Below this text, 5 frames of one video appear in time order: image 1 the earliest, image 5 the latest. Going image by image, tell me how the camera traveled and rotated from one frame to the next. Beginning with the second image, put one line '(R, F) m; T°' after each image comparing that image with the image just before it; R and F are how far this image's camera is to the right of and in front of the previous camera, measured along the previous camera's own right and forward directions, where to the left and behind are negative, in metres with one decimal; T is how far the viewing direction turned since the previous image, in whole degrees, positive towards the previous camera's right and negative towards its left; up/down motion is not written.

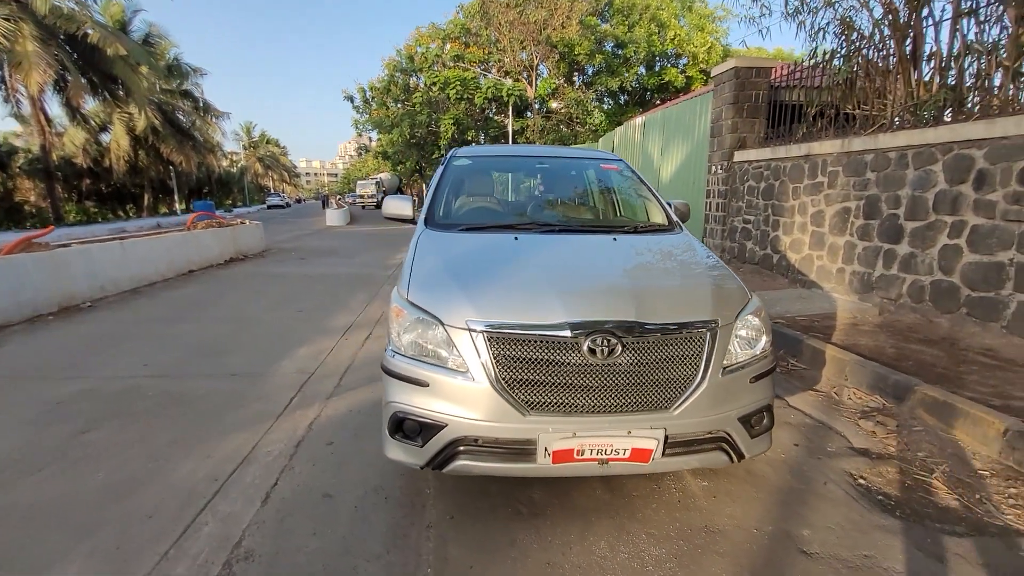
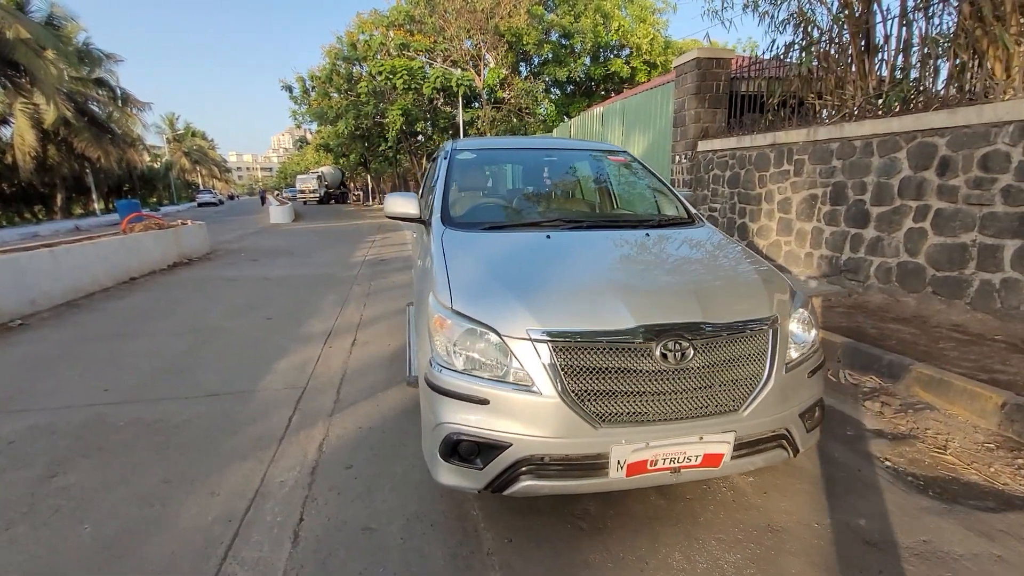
(-0.4, +0.2) m; +6°
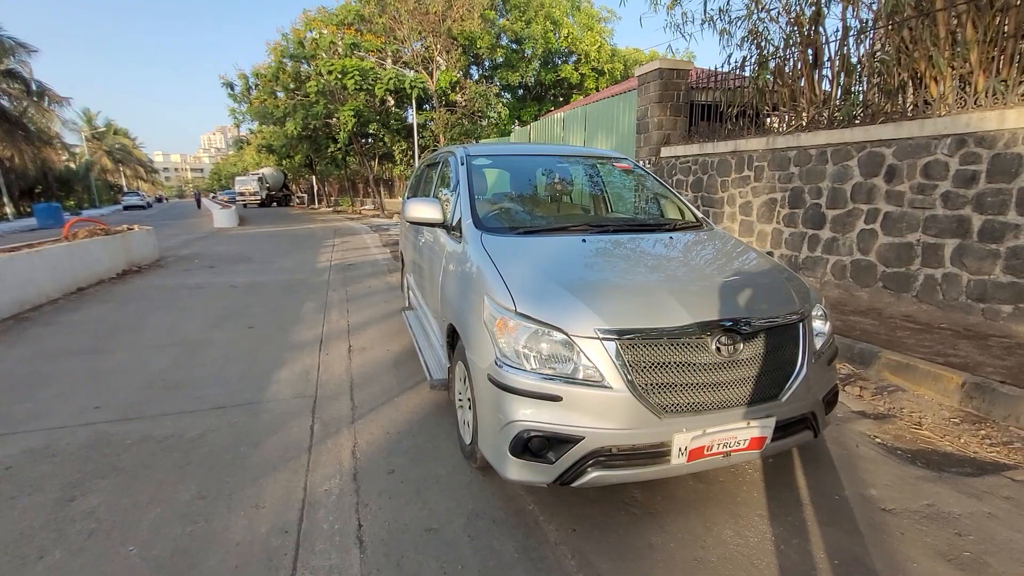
(-0.5, -0.1) m; +6°
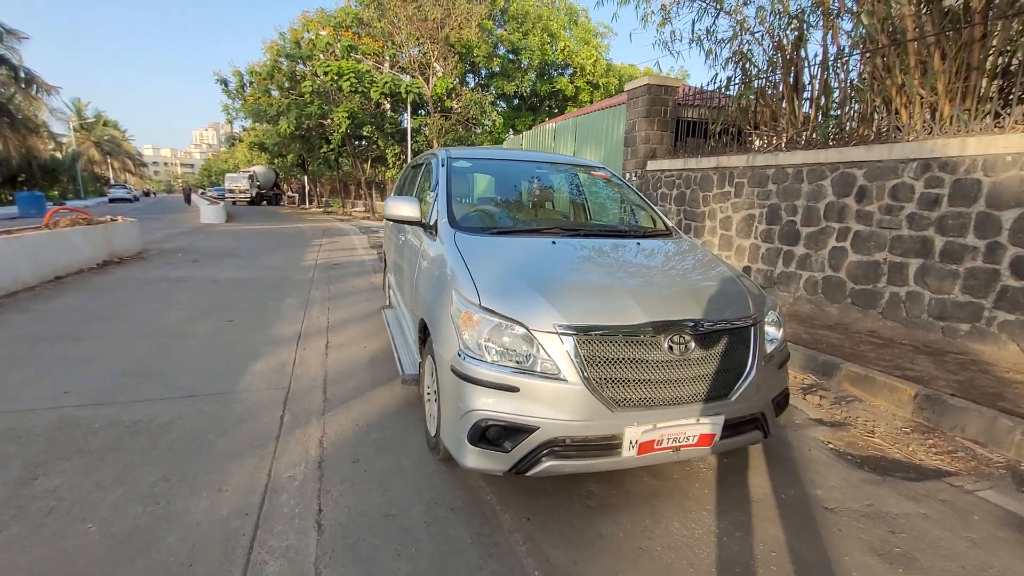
(+0.1, -0.1) m; +1°
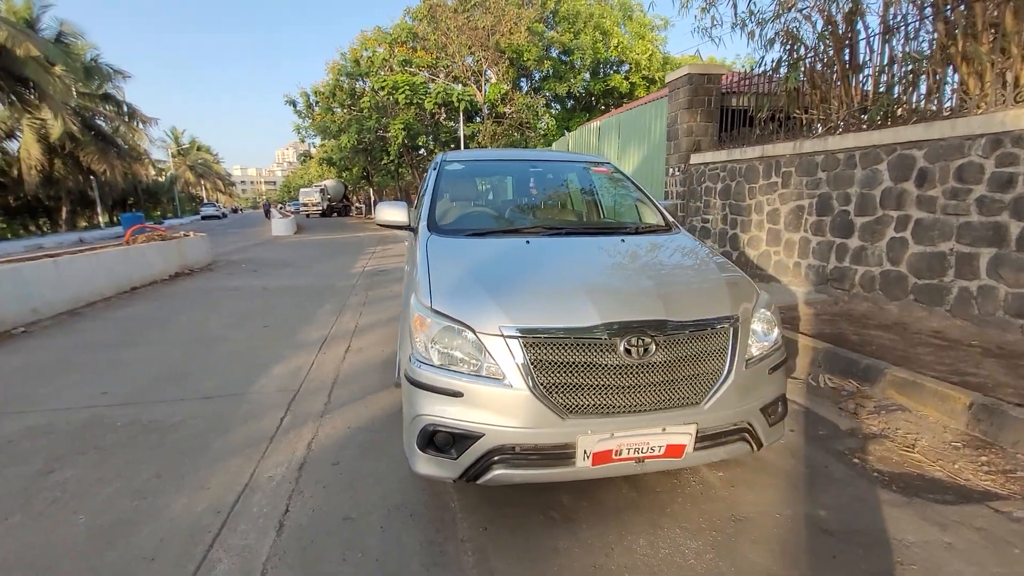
(+0.5, +0.1) m; -8°
